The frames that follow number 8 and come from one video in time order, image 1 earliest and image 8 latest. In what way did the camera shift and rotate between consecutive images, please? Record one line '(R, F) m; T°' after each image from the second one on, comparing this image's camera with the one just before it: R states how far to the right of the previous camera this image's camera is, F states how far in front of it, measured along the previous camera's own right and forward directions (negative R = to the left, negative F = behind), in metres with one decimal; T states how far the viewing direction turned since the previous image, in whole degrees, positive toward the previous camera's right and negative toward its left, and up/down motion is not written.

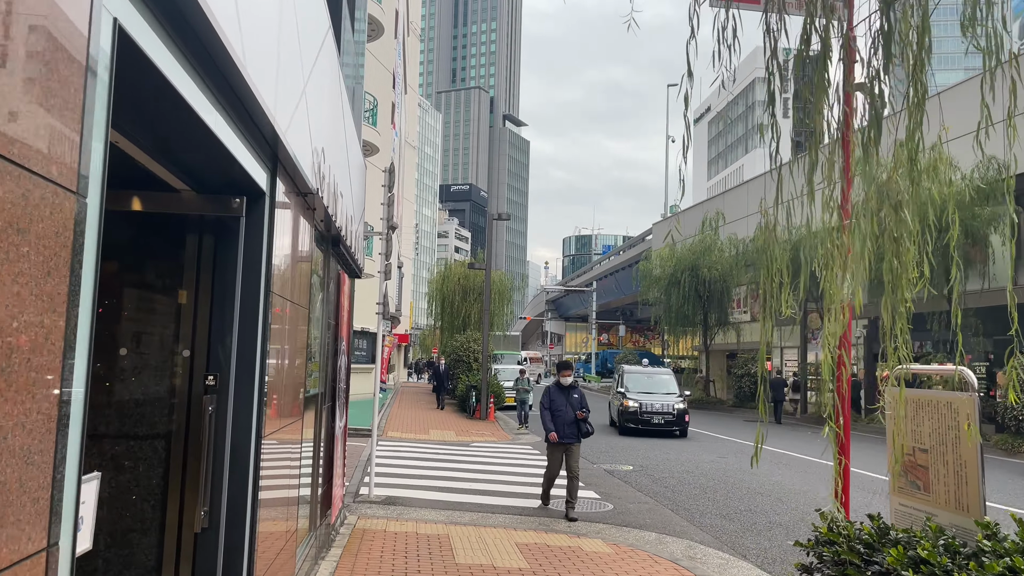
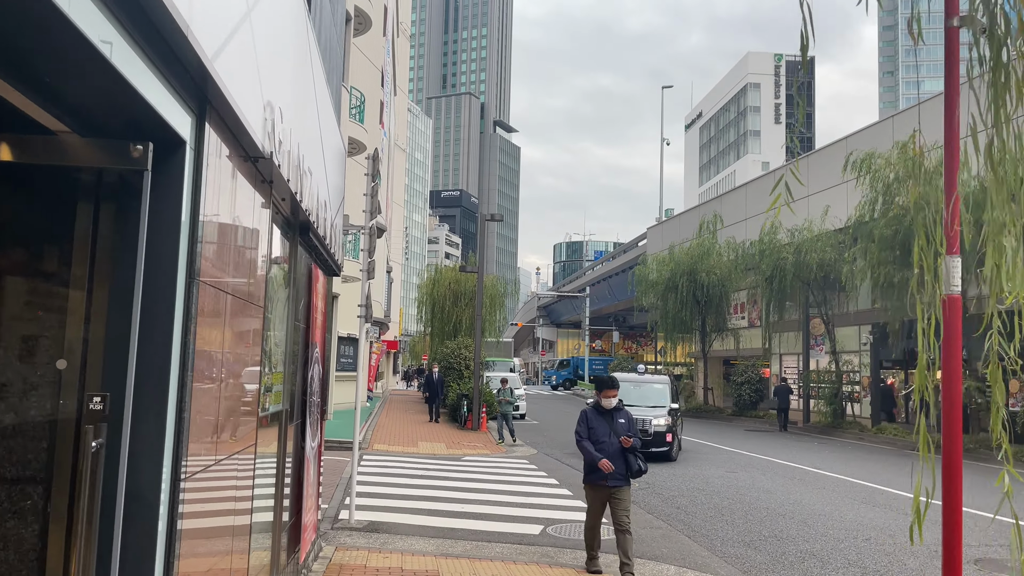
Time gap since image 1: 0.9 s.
(-0.1, +1.0) m; +1°
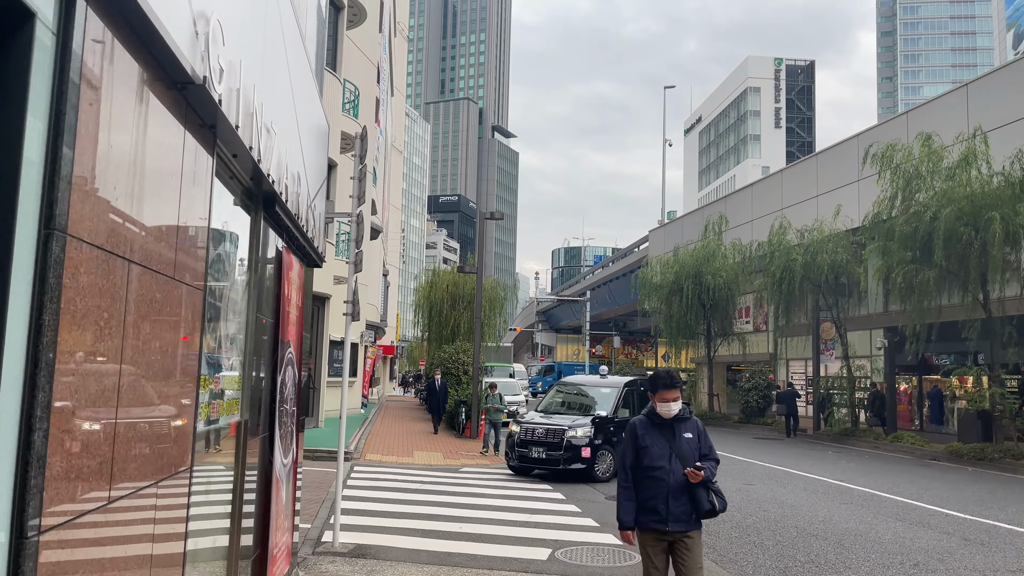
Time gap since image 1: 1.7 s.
(-0.1, +1.0) m; 0°
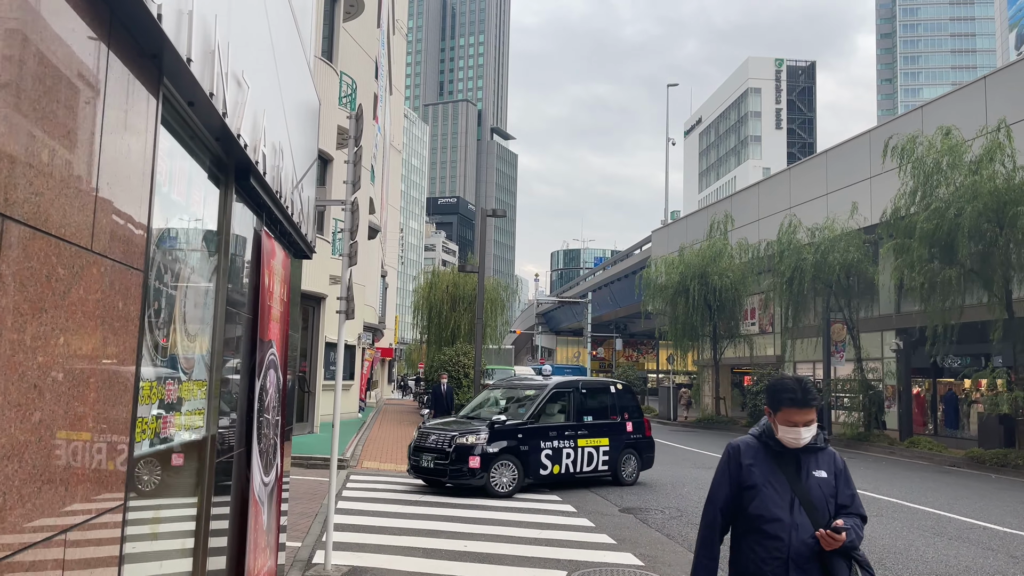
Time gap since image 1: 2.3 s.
(-0.1, +0.7) m; 0°
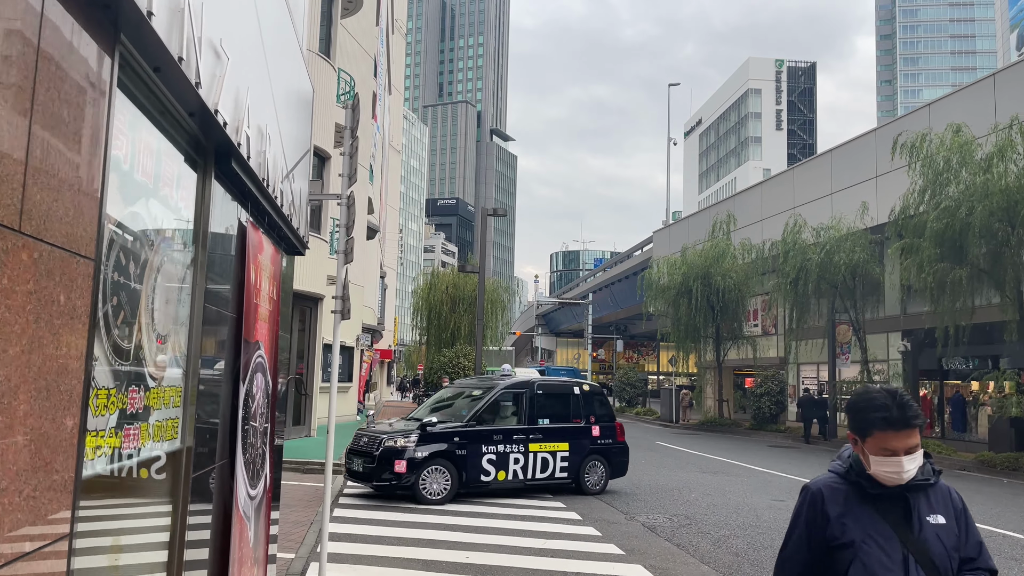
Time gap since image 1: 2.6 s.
(0.0, +0.4) m; 0°
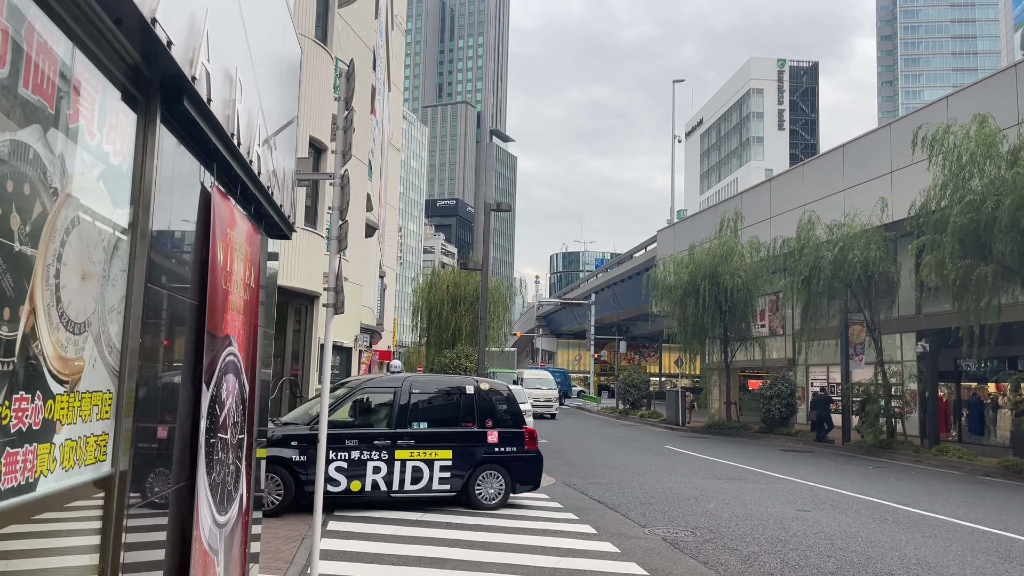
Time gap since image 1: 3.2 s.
(-0.1, +0.8) m; 0°
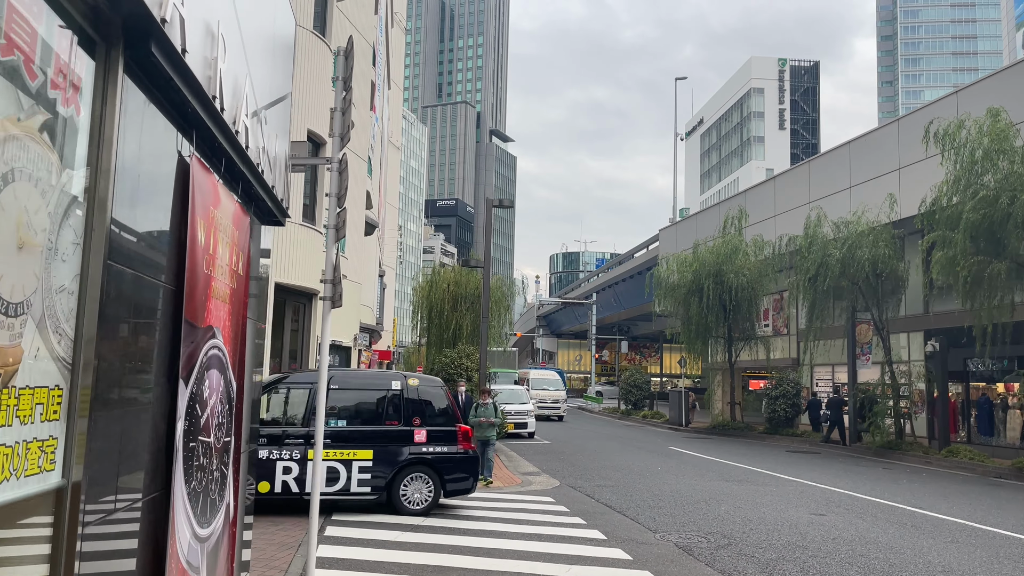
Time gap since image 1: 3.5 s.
(-0.1, +0.4) m; 0°
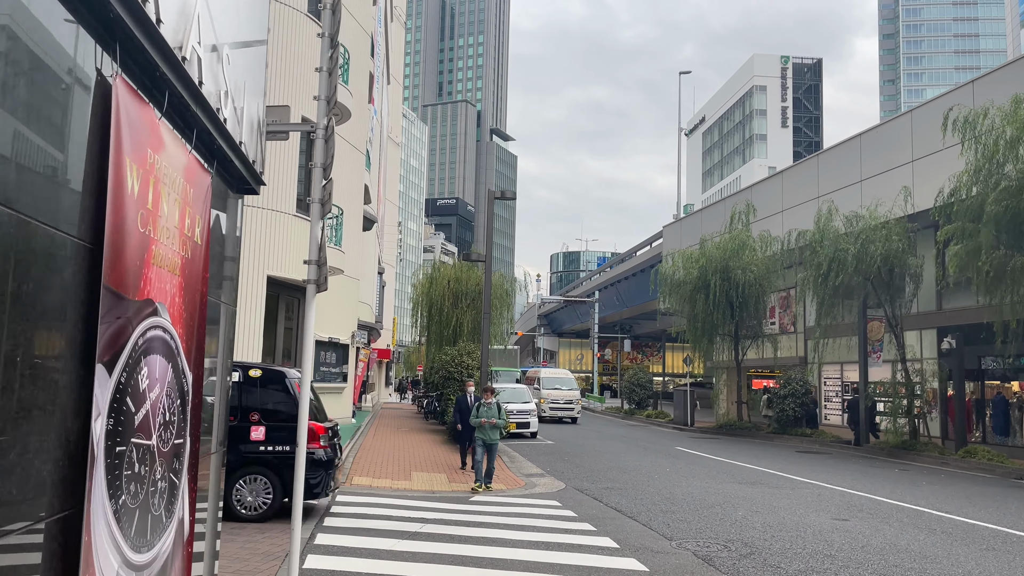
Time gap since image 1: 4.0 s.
(0.0, +0.6) m; 0°
